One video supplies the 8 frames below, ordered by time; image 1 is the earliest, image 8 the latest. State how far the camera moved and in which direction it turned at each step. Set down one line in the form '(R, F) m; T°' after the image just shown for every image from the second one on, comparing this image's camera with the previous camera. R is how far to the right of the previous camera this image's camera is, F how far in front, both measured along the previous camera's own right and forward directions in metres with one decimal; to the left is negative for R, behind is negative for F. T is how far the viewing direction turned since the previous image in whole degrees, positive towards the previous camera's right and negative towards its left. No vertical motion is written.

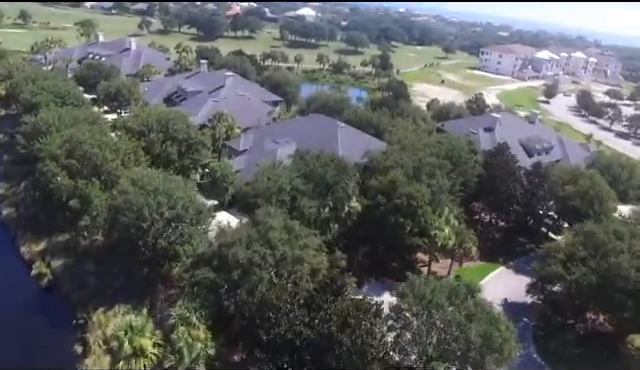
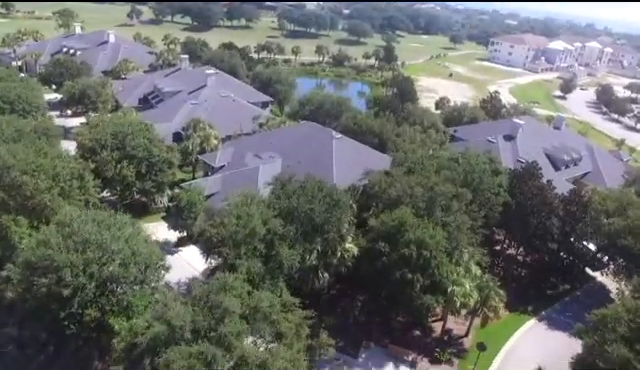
(+1.1, +8.5) m; 0°
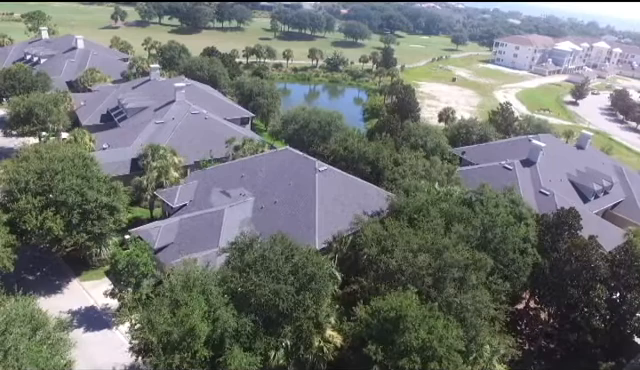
(+1.5, +8.2) m; 0°
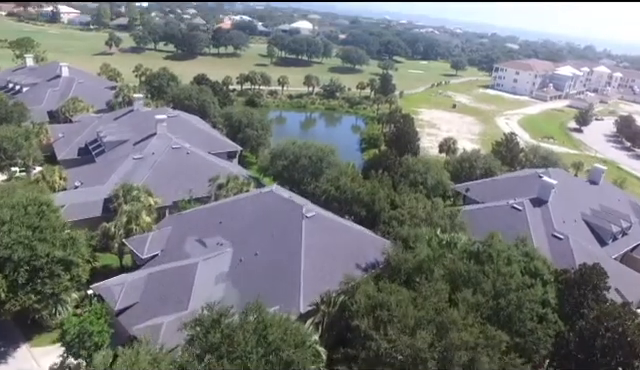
(+0.9, +4.0) m; 0°
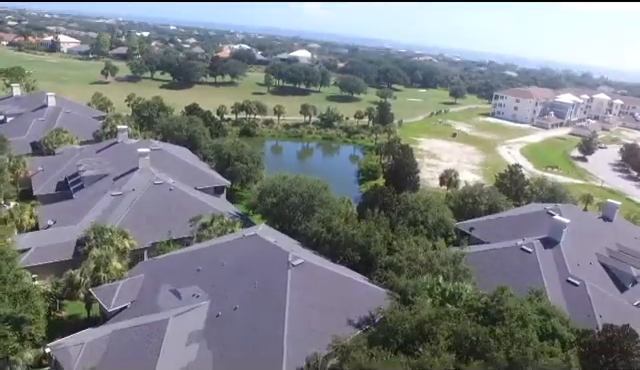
(+0.8, +3.3) m; 0°
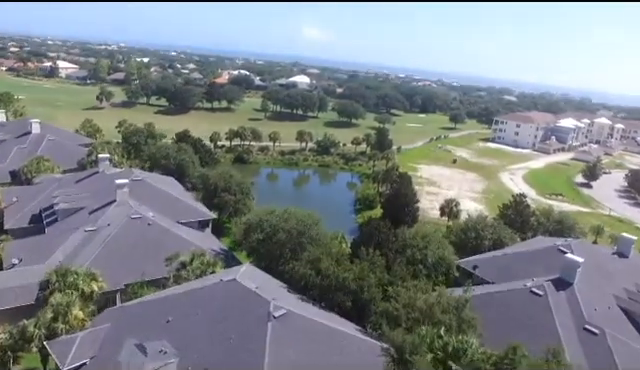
(+0.8, +3.2) m; 0°
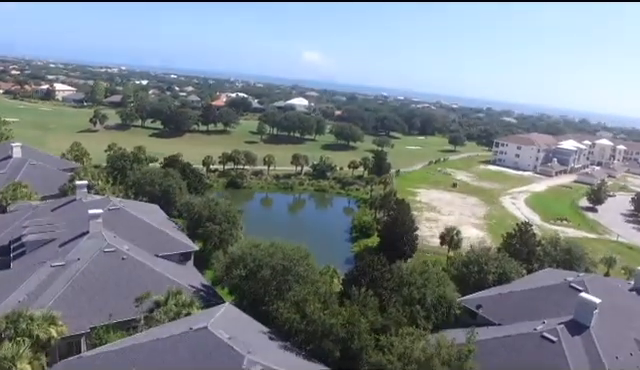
(+0.9, +3.2) m; 0°
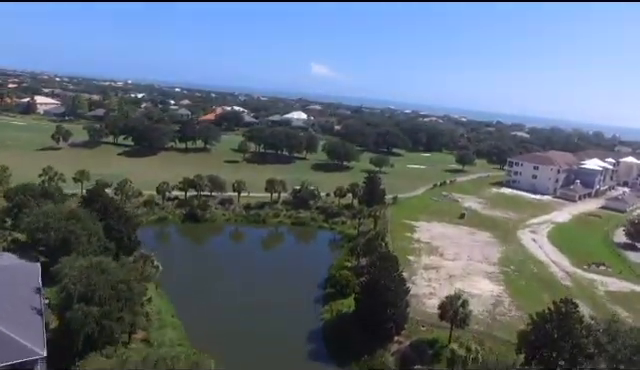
(+4.9, +16.3) m; -1°
